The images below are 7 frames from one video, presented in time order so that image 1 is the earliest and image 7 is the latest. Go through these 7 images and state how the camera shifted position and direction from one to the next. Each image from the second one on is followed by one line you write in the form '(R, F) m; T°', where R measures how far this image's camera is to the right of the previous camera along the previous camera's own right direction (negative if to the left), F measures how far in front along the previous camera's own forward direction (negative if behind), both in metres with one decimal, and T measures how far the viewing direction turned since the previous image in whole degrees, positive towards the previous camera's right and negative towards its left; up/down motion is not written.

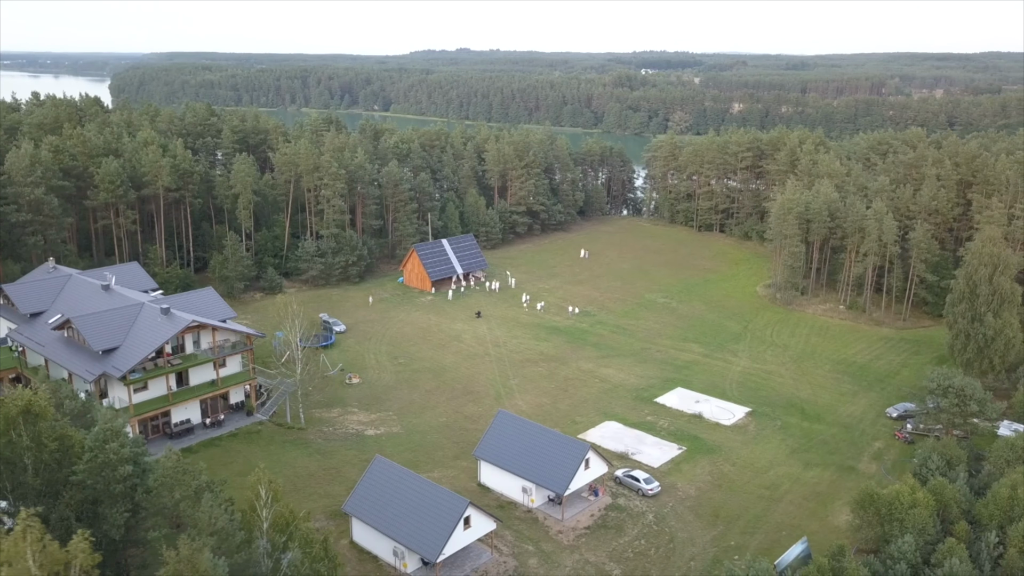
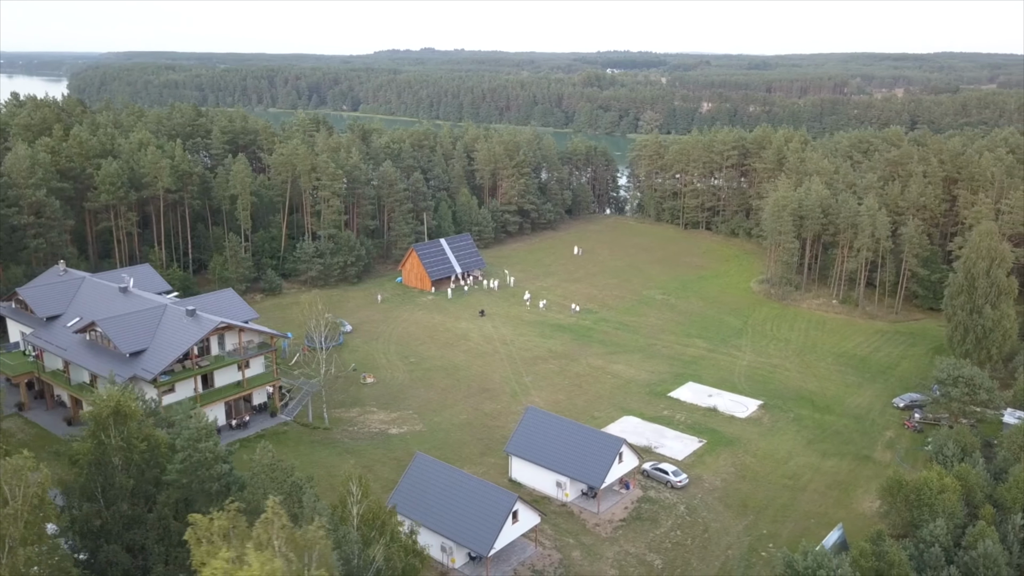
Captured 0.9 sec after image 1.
(-2.1, -0.2) m; +2°
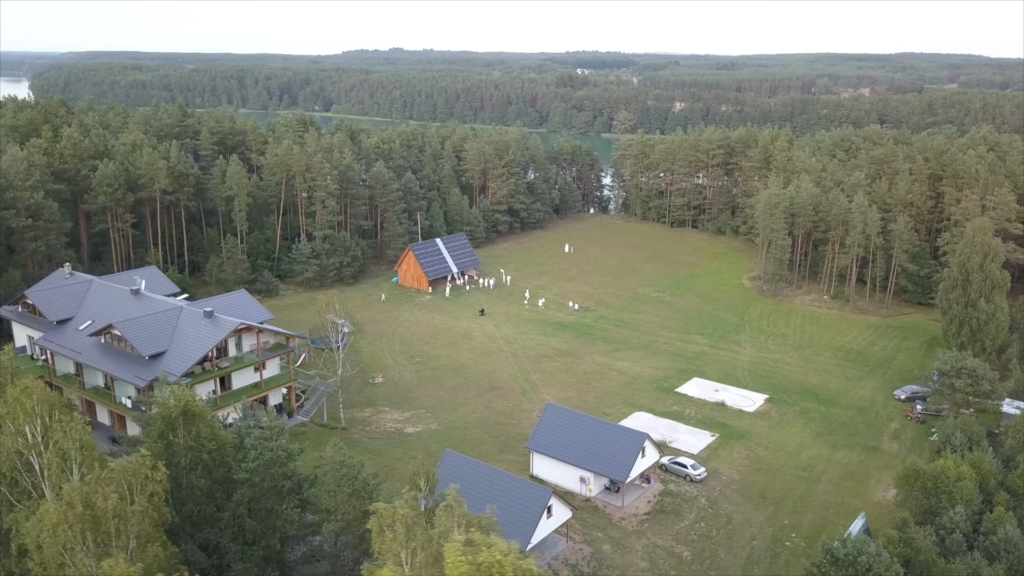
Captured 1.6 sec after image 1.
(-1.7, -0.2) m; +2°
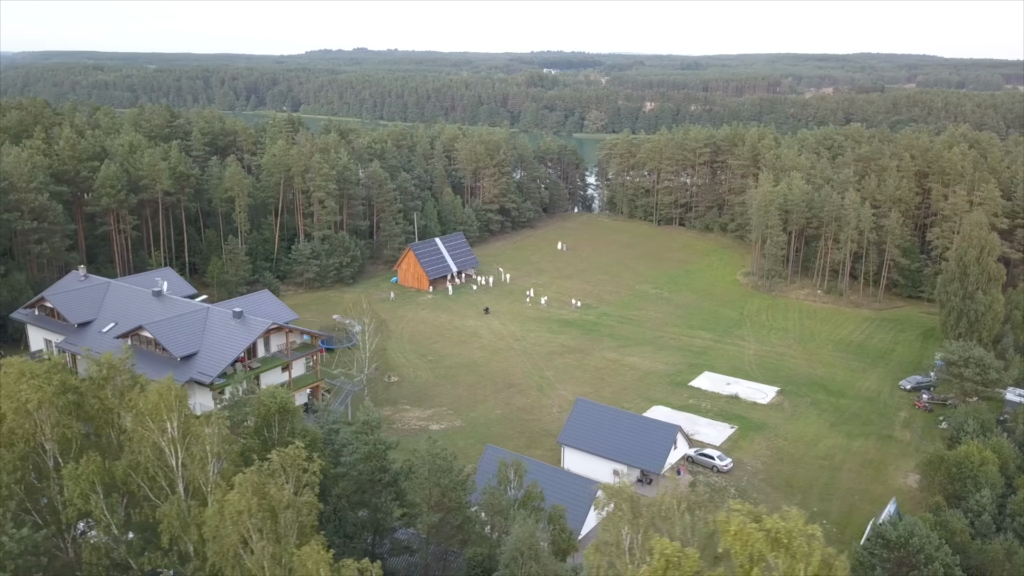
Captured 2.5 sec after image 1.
(-2.1, -0.2) m; +2°
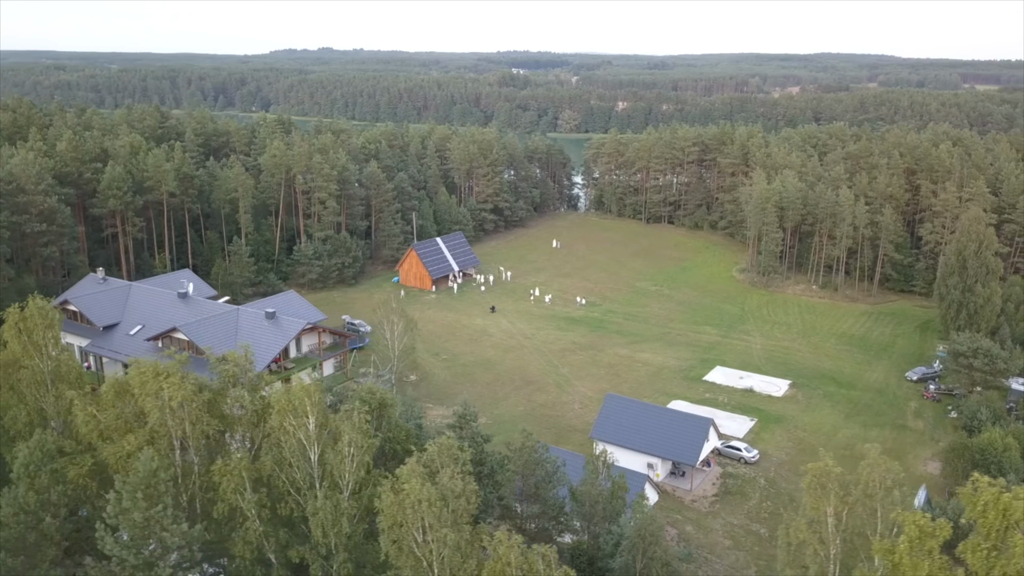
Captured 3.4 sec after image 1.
(-2.2, -0.2) m; +2°
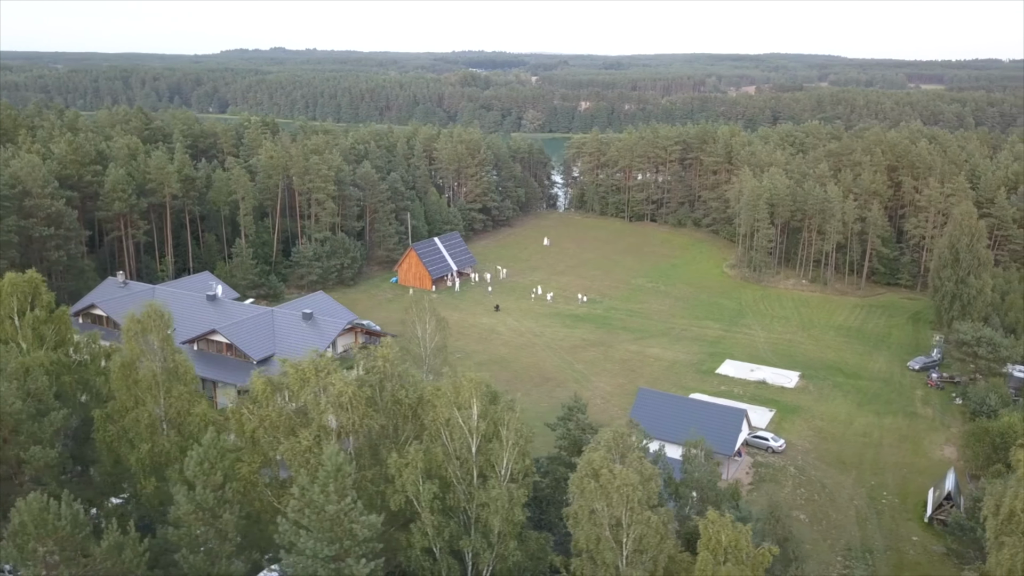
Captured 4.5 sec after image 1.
(-2.6, -0.3) m; +3°
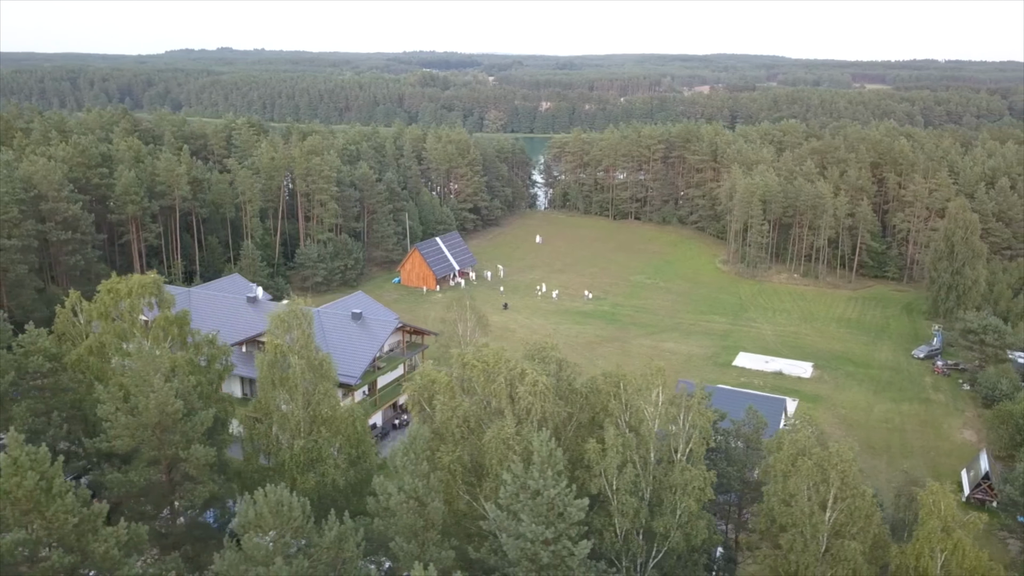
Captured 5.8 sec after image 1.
(-3.1, -0.3) m; +3°
